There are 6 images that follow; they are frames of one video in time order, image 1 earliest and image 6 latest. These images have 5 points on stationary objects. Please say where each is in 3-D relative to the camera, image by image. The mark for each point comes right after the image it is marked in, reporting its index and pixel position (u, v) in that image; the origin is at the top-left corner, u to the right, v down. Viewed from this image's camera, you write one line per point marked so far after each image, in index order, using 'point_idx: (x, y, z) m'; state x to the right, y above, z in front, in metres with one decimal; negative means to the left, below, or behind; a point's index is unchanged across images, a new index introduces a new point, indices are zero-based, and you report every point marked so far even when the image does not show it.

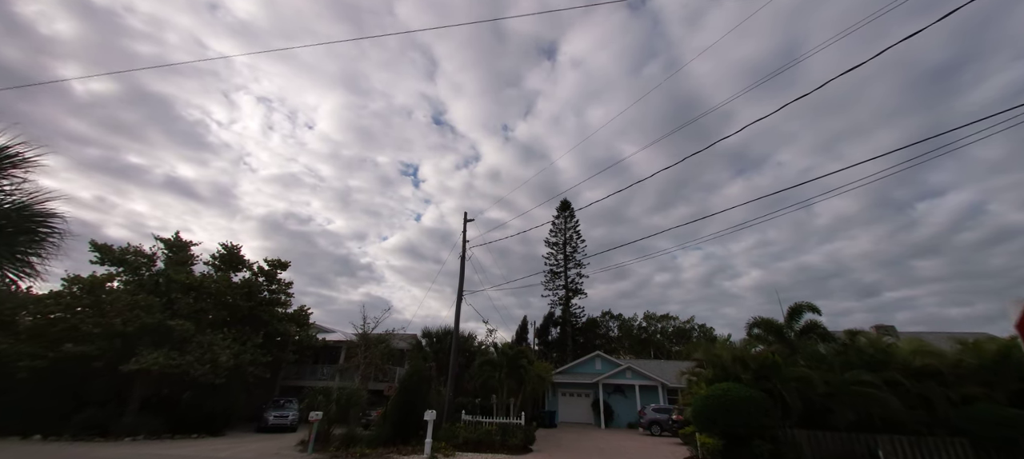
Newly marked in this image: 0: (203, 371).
0: (-13.5, -6.2, +16.6) m
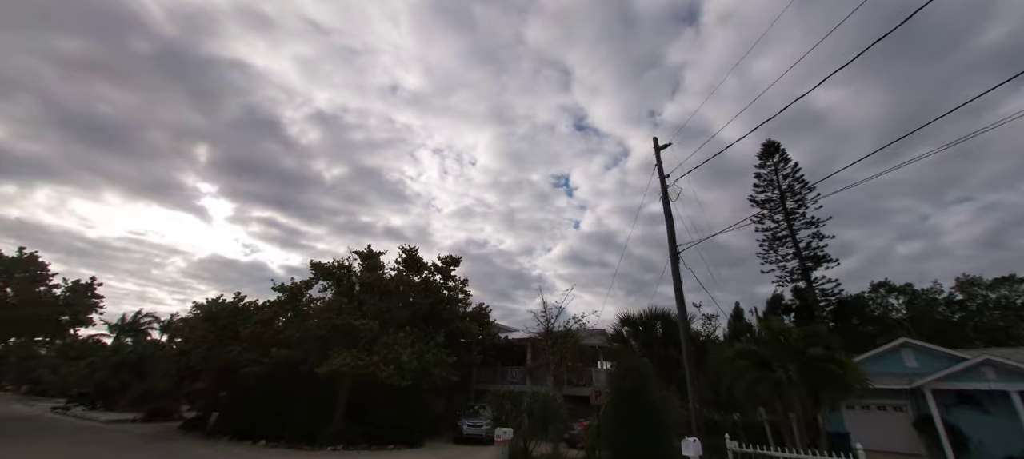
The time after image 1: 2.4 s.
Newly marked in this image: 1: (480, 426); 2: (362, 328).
0: (-4.9, -5.6, +14.8) m
1: (-1.4, -9.0, +17.3) m
2: (-6.4, -4.2, +16.0) m
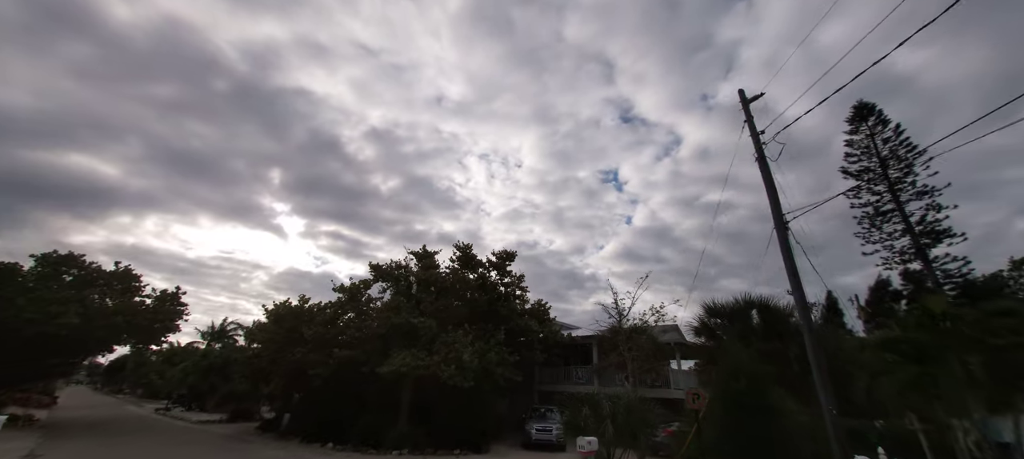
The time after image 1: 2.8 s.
0: (-2.3, -5.3, +13.9) m
1: (+1.6, -8.4, +15.9) m
2: (-3.7, -3.9, +15.3) m
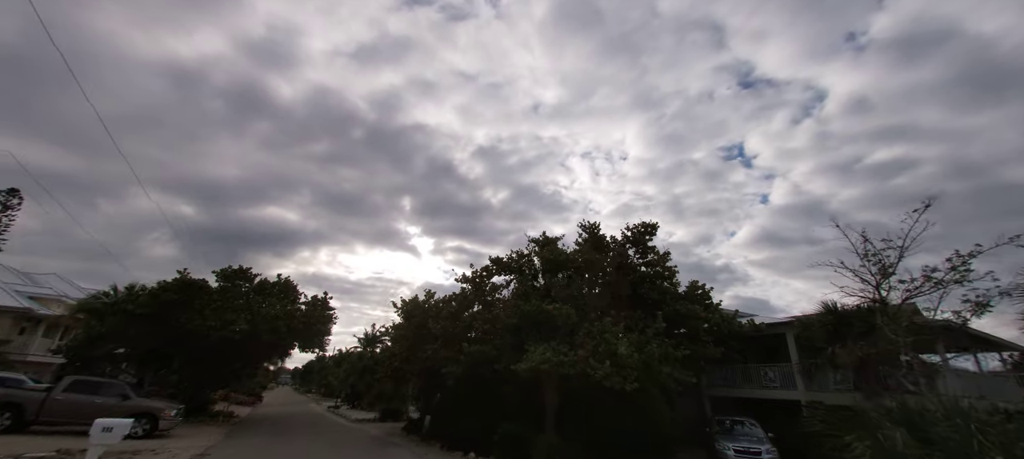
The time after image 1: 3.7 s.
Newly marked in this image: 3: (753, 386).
0: (+2.6, -4.0, +10.6) m
1: (+7.2, -6.6, +11.3) m
2: (+1.5, -2.7, +12.4) m
3: (+10.4, -6.7, +16.5) m
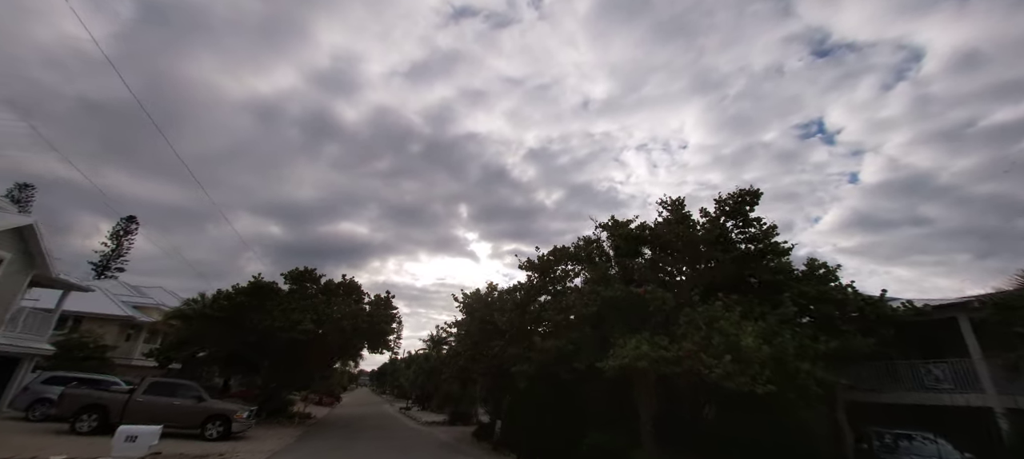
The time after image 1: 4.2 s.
0: (+4.5, -3.0, +8.1) m
1: (+9.4, -5.3, +8.1) m
2: (+3.6, -1.8, +10.1) m
3: (+13.2, -5.3, +12.8) m
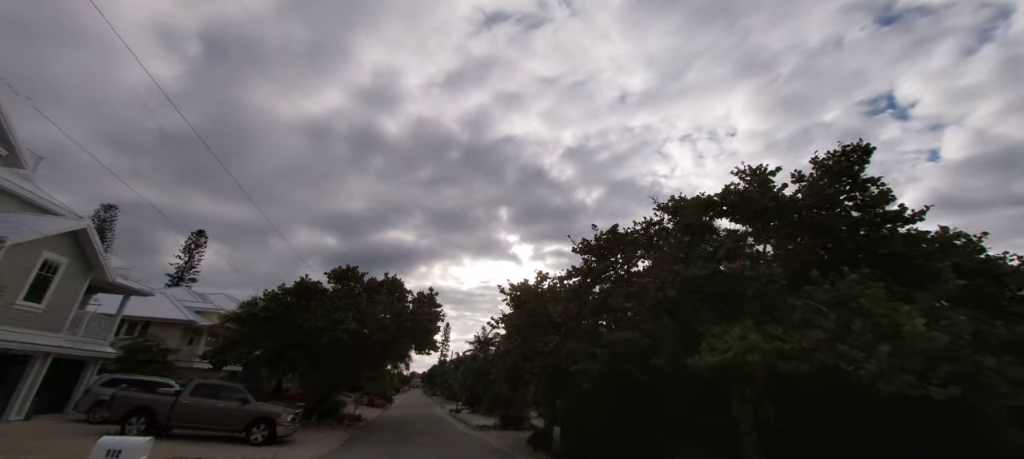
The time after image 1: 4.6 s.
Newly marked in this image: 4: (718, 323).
0: (+5.7, -2.1, +5.9) m
1: (+10.6, -4.2, +5.4) m
2: (+4.9, -1.0, +7.9) m
3: (+14.9, -4.0, +9.6) m
4: (+4.3, -1.9, +7.9) m
